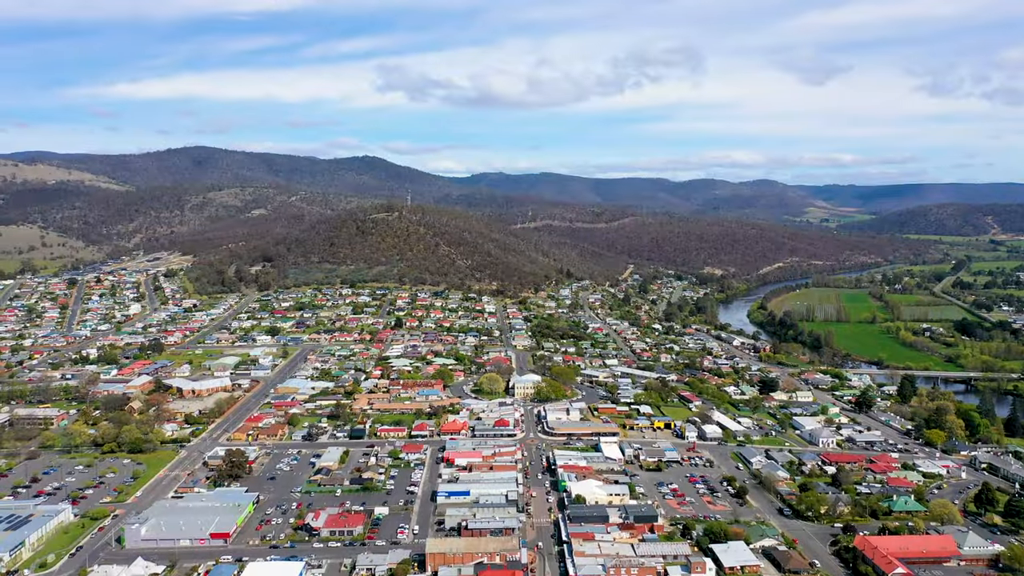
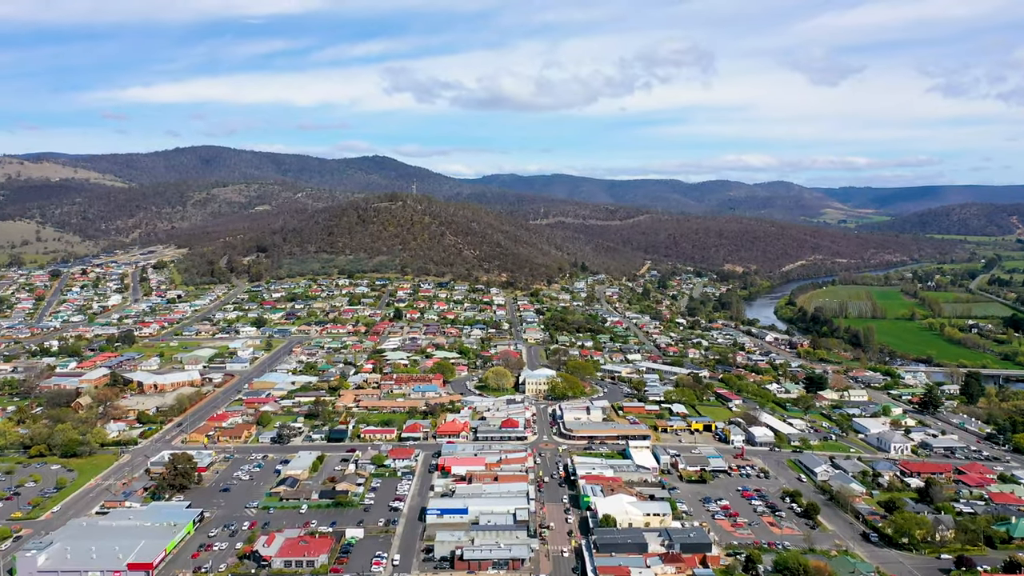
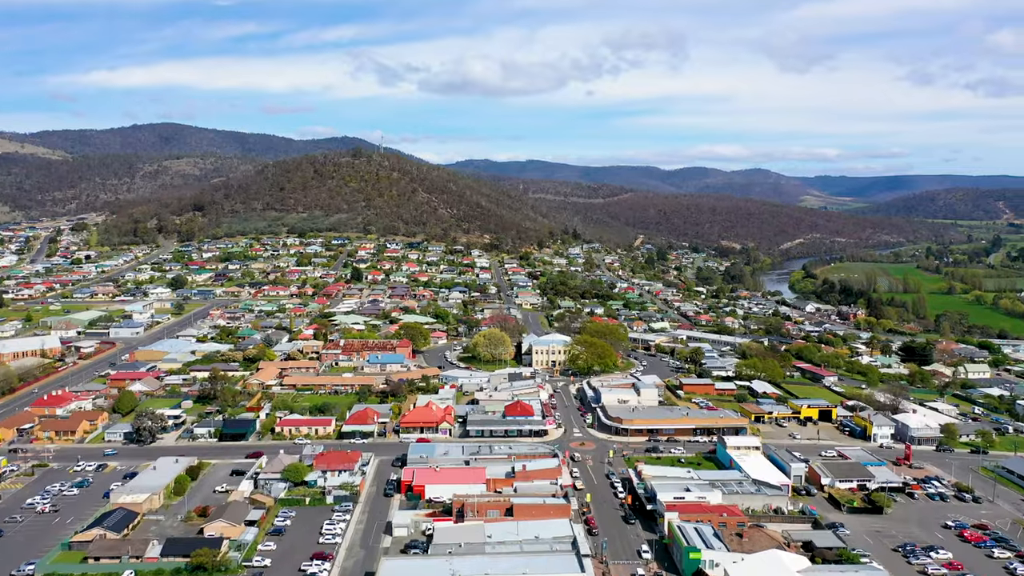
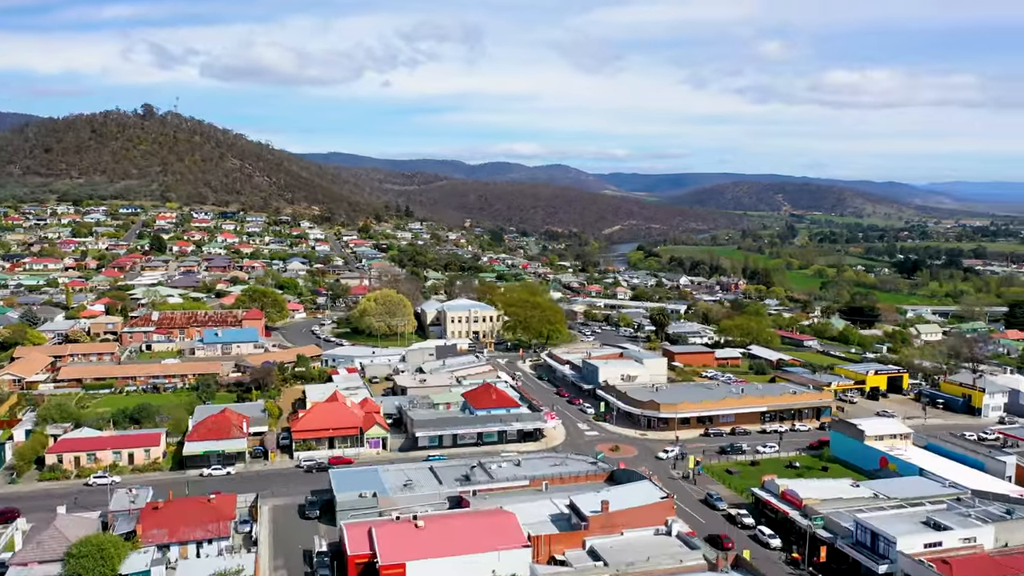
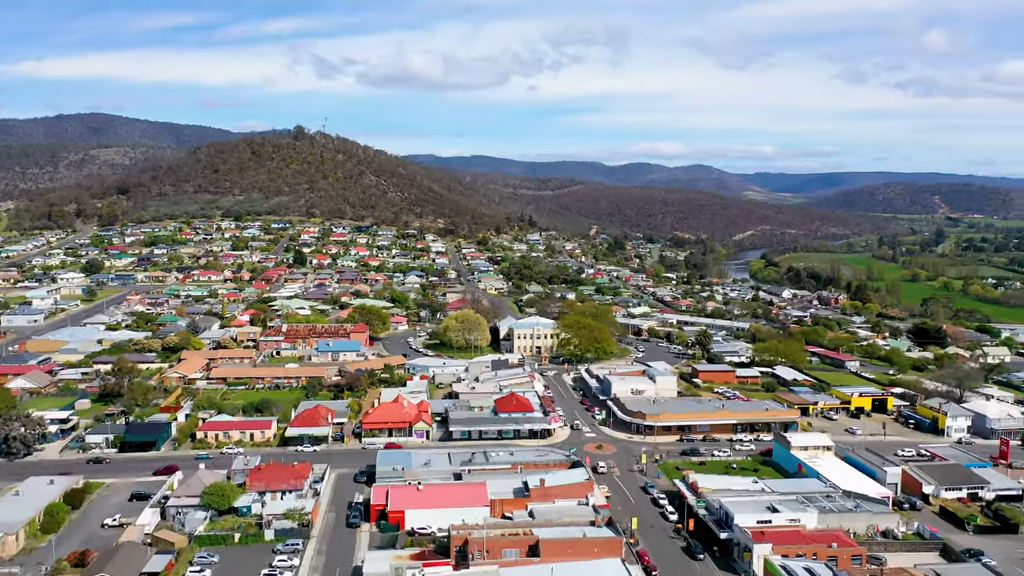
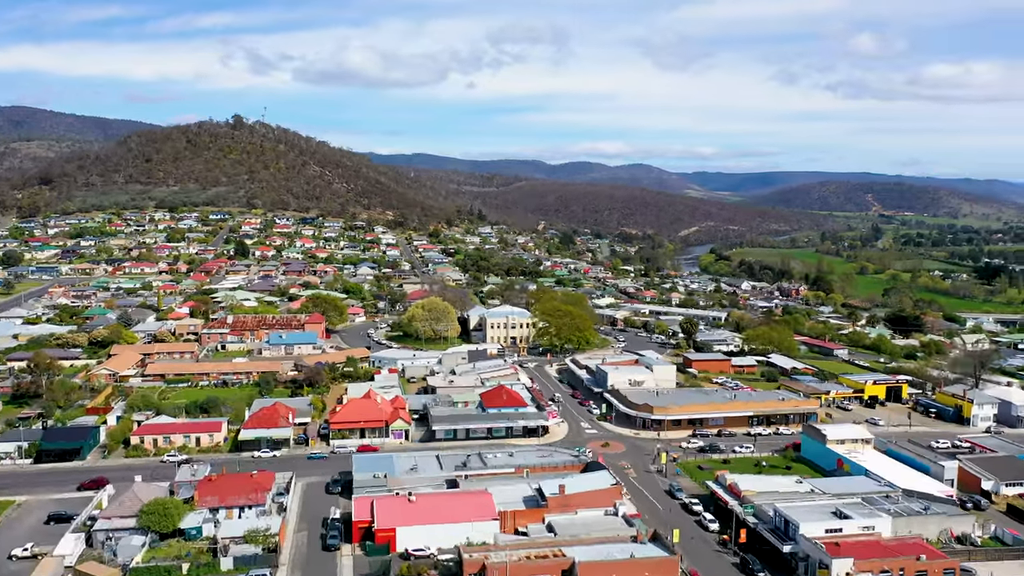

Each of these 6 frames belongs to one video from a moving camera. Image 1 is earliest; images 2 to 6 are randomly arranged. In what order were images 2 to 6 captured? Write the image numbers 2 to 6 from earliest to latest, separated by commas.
2, 3, 5, 6, 4
